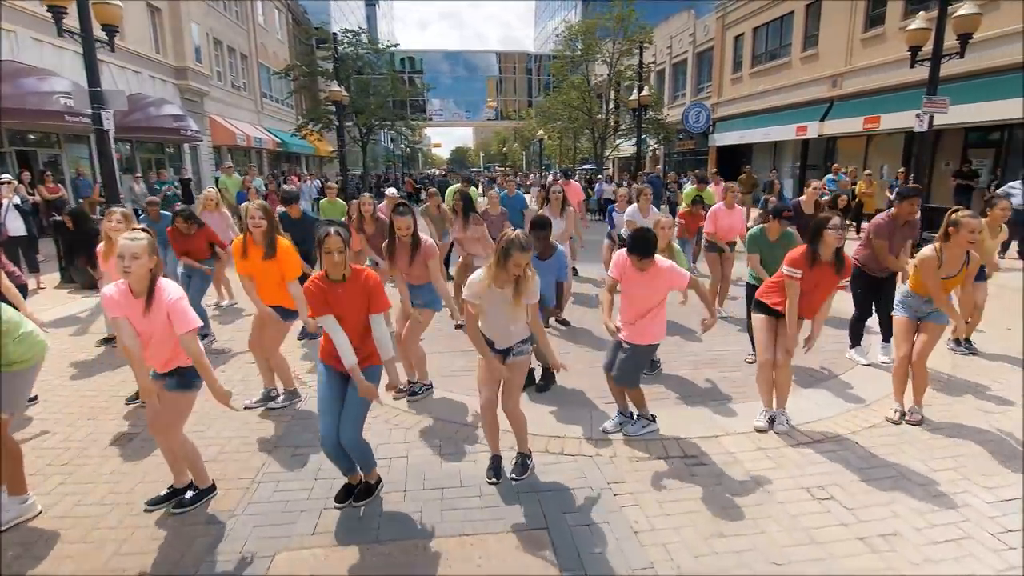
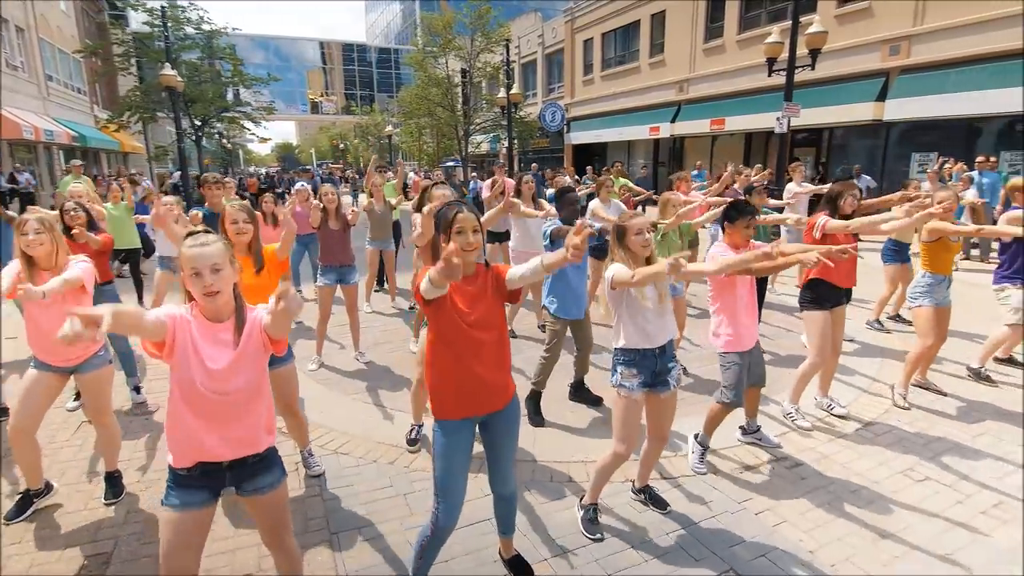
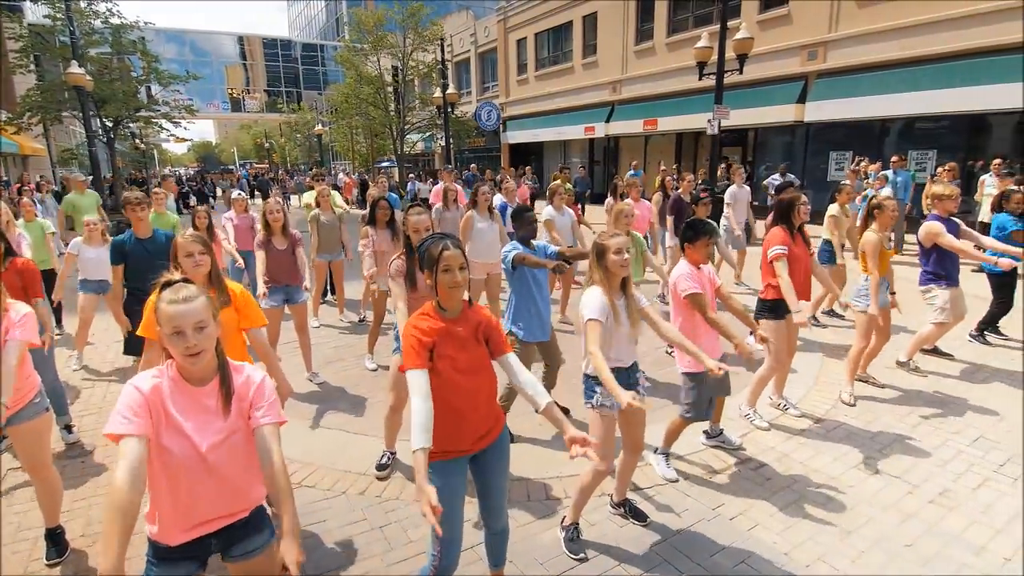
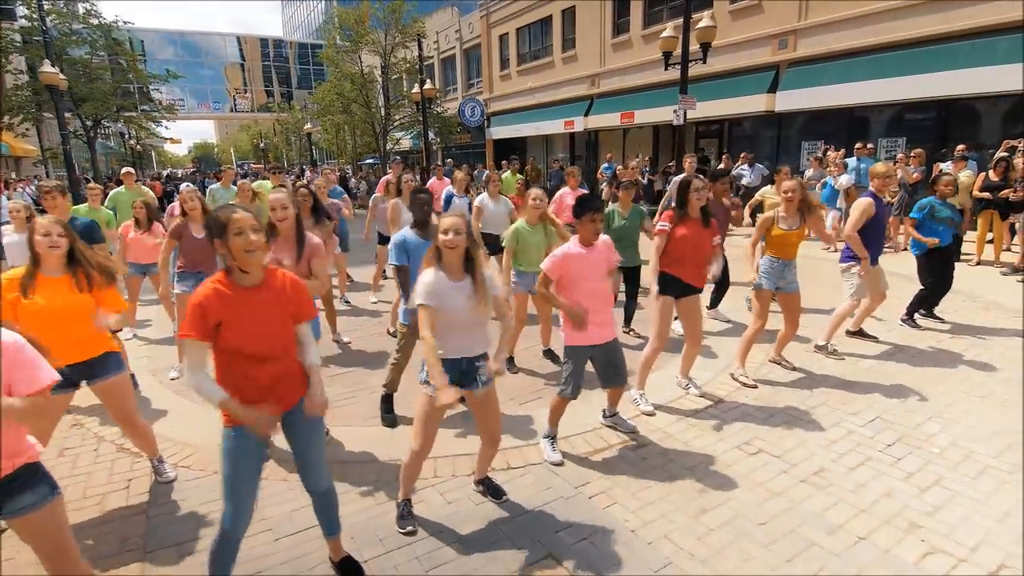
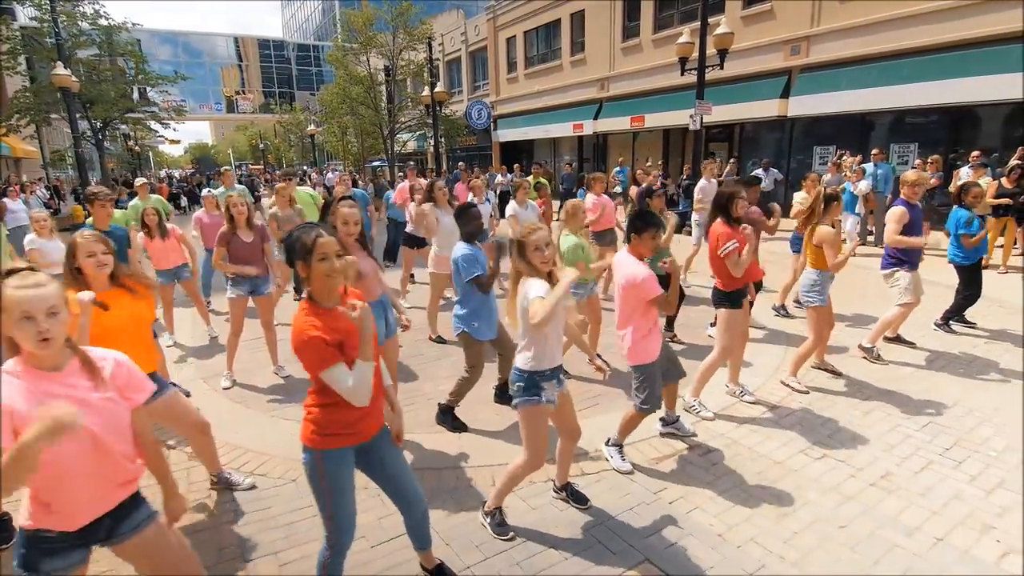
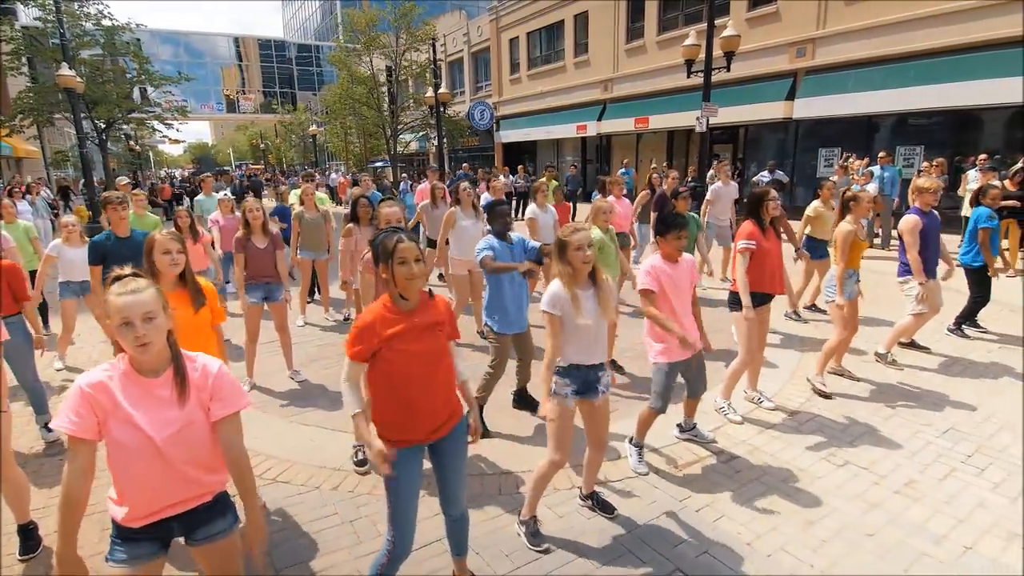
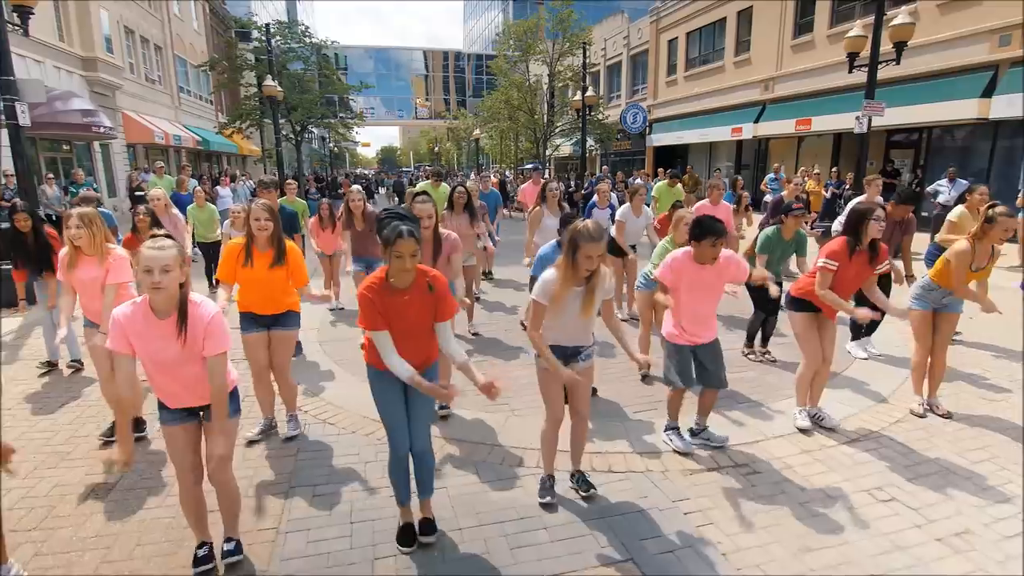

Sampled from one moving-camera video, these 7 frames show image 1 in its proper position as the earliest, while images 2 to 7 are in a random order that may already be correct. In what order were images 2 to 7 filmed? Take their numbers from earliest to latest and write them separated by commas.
7, 2, 3, 6, 5, 4
